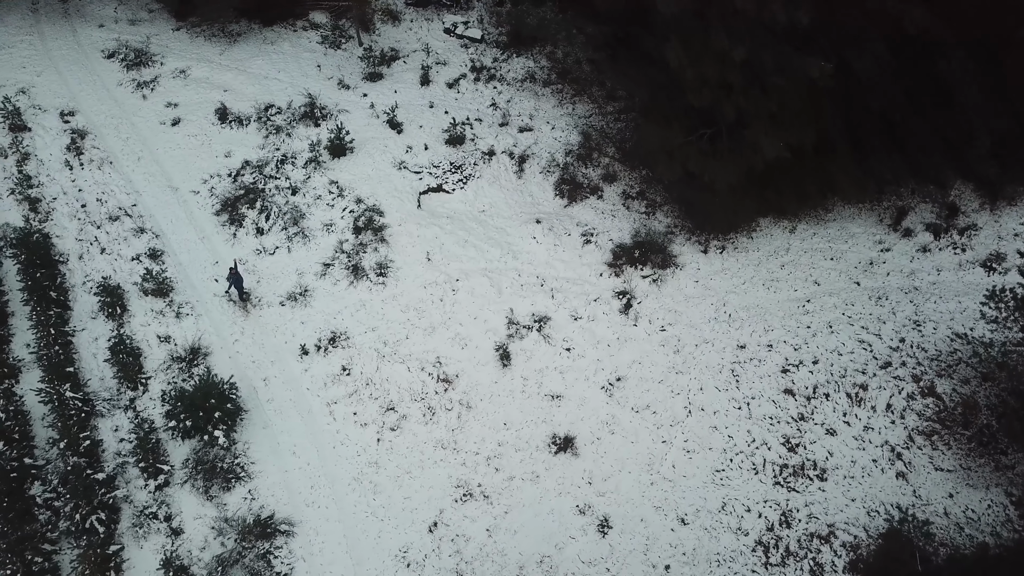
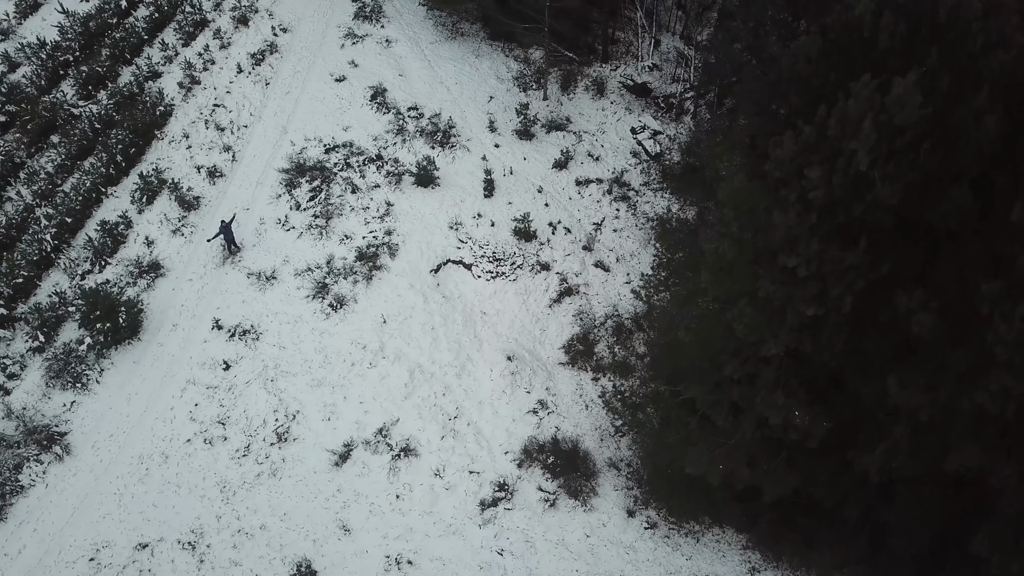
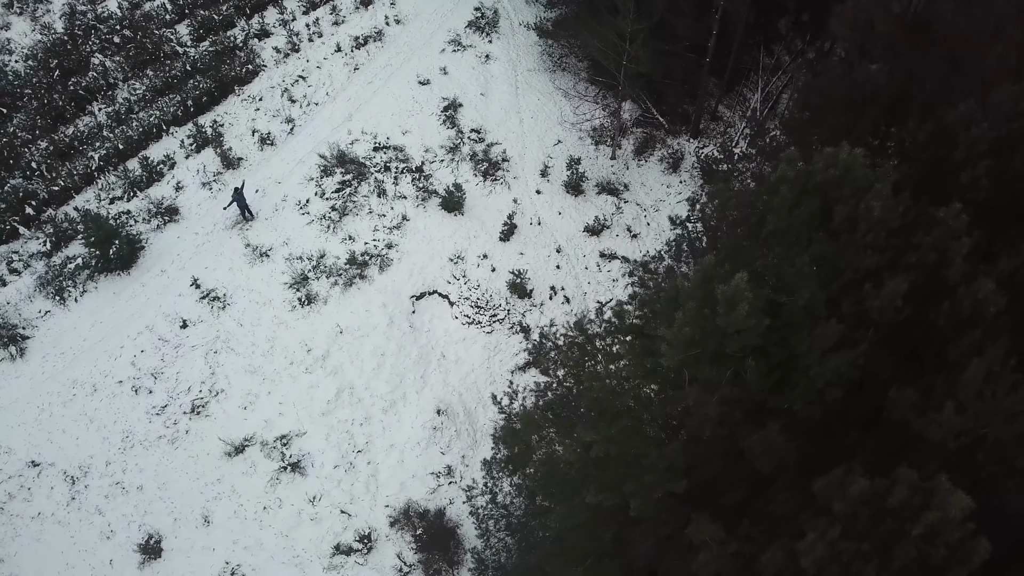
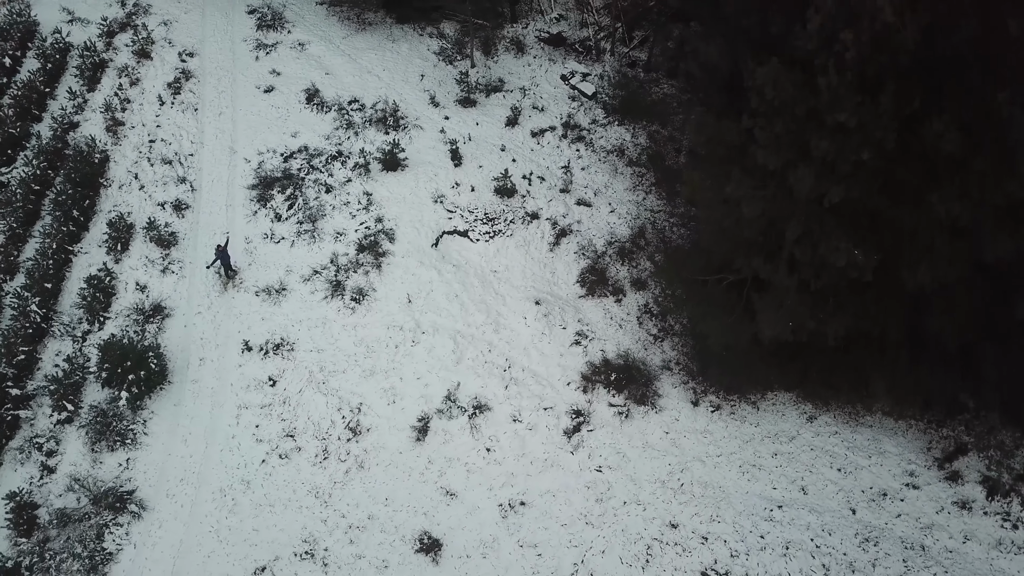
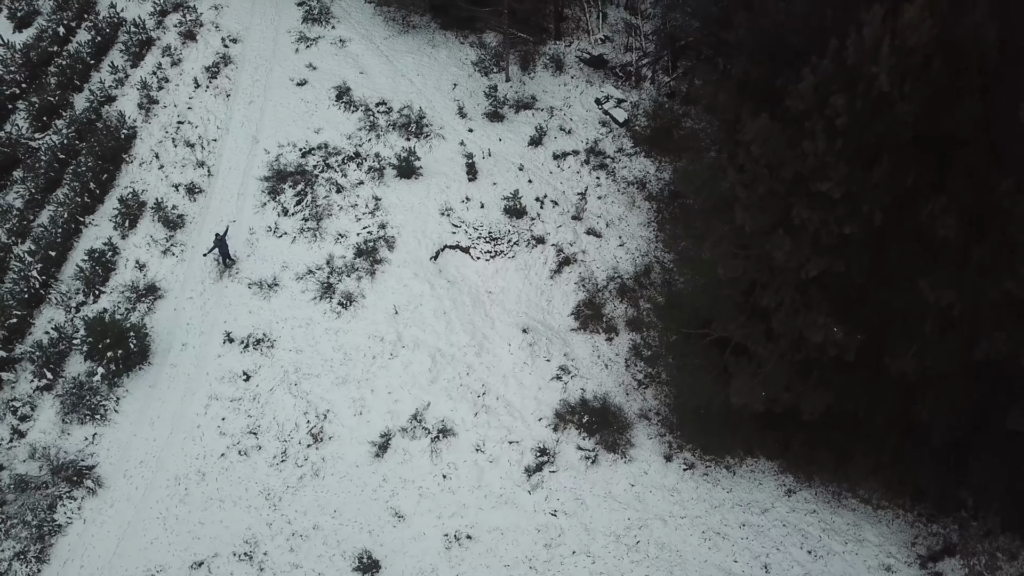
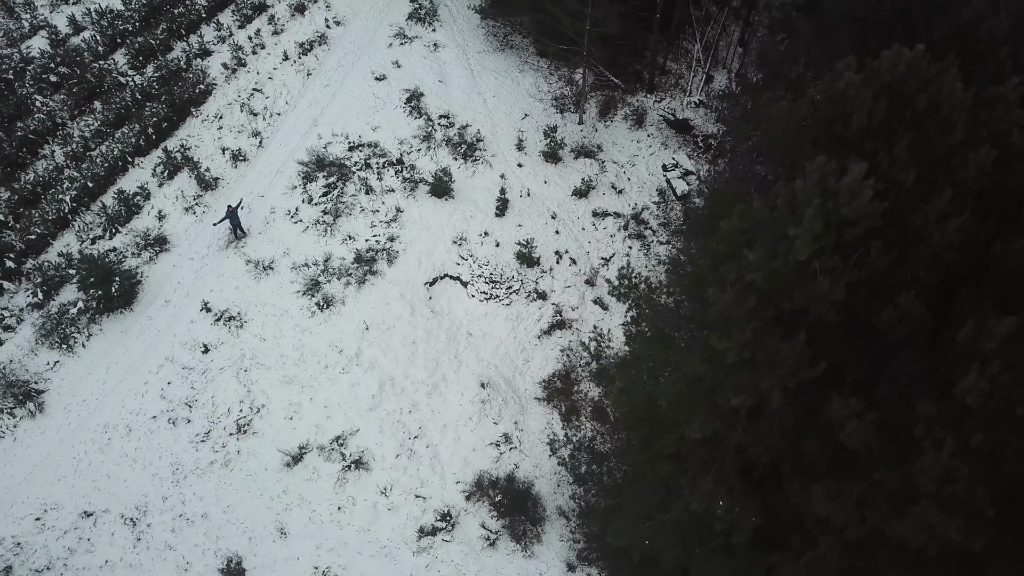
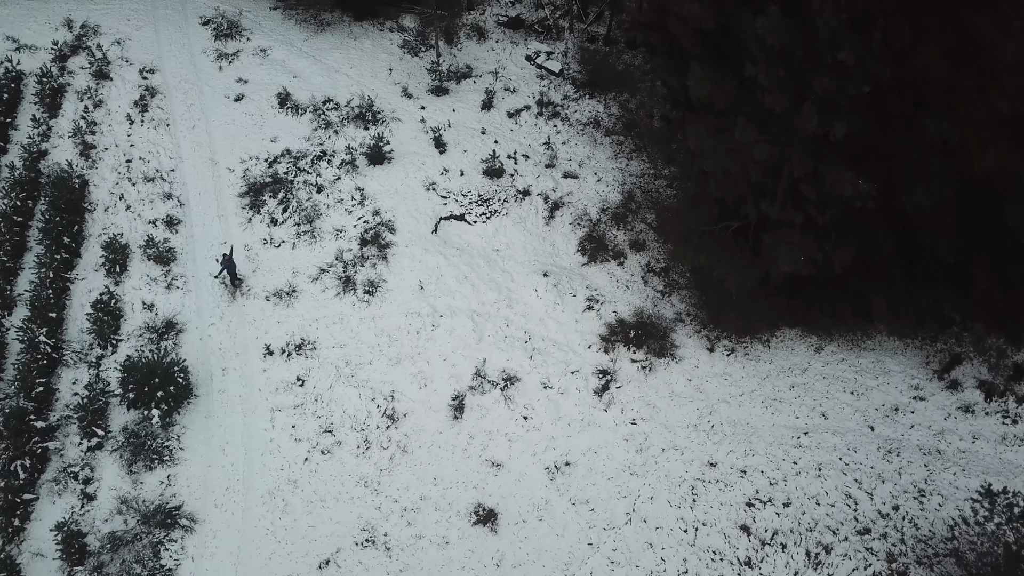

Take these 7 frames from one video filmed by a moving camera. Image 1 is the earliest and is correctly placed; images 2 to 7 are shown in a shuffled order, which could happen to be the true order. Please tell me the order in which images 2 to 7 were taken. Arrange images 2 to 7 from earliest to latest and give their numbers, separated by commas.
7, 4, 5, 2, 6, 3
